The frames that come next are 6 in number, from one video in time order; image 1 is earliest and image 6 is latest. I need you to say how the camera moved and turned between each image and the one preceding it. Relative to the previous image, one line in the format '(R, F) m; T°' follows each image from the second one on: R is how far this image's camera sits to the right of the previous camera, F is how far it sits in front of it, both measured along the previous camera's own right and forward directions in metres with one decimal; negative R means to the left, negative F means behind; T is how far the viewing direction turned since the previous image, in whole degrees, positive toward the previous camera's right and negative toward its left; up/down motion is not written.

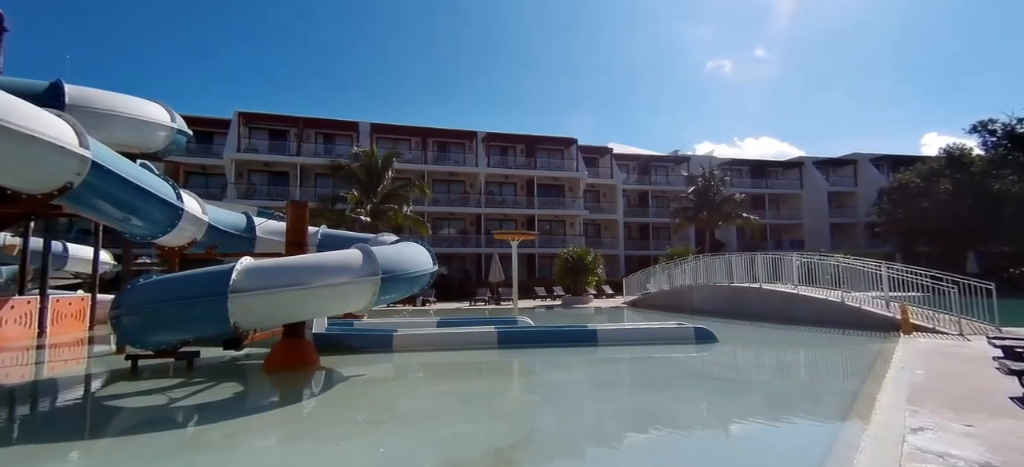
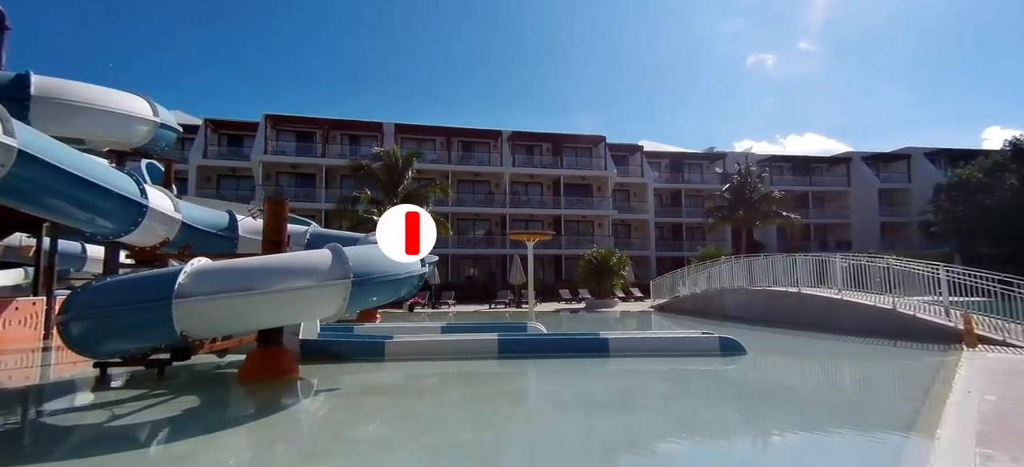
(+0.5, +0.6) m; -4°
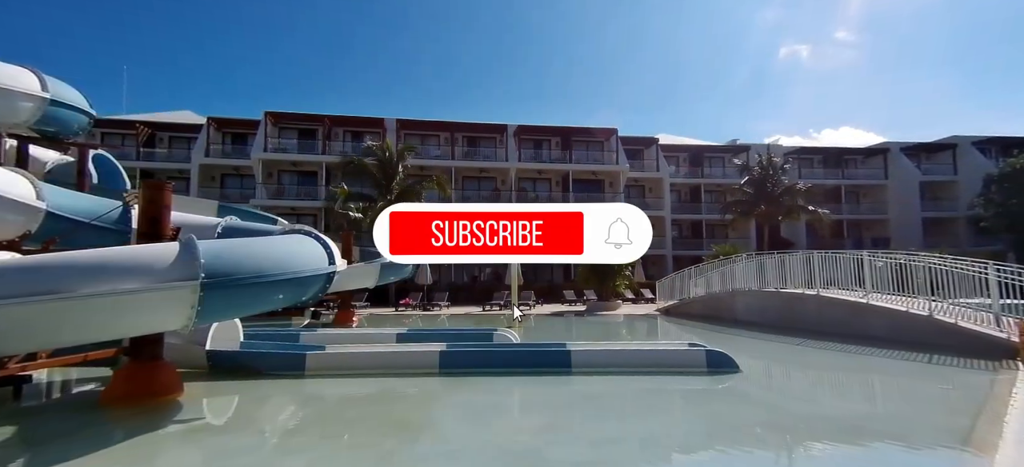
(+1.1, +1.1) m; -3°
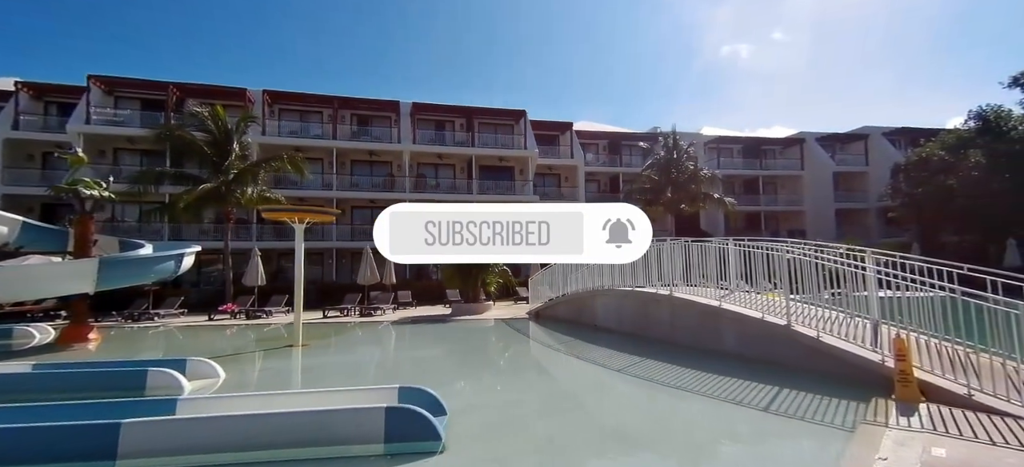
(+3.4, +2.7) m; +6°
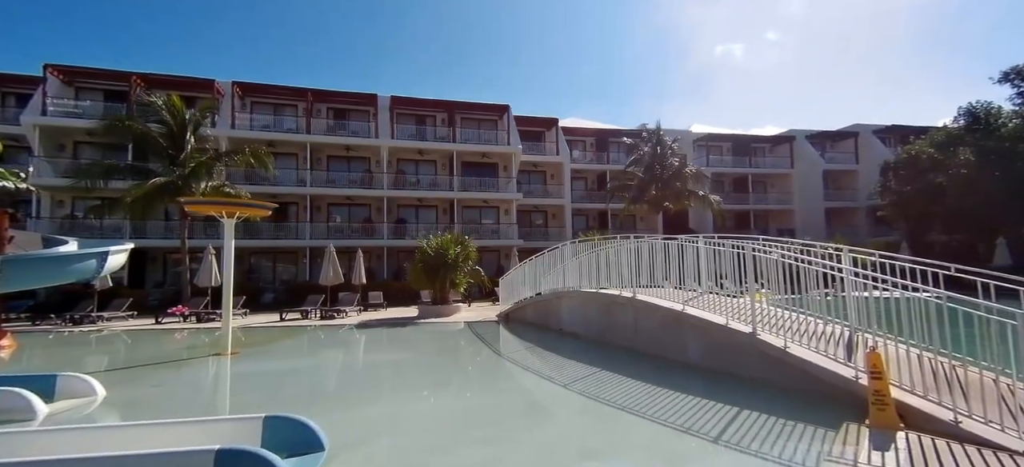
(+0.8, +0.7) m; +1°
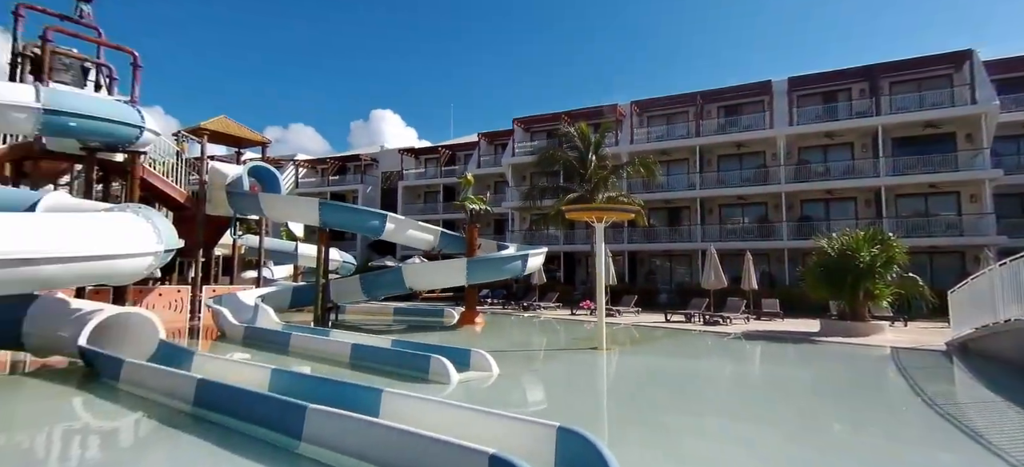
(+0.7, +0.1) m; -48°
